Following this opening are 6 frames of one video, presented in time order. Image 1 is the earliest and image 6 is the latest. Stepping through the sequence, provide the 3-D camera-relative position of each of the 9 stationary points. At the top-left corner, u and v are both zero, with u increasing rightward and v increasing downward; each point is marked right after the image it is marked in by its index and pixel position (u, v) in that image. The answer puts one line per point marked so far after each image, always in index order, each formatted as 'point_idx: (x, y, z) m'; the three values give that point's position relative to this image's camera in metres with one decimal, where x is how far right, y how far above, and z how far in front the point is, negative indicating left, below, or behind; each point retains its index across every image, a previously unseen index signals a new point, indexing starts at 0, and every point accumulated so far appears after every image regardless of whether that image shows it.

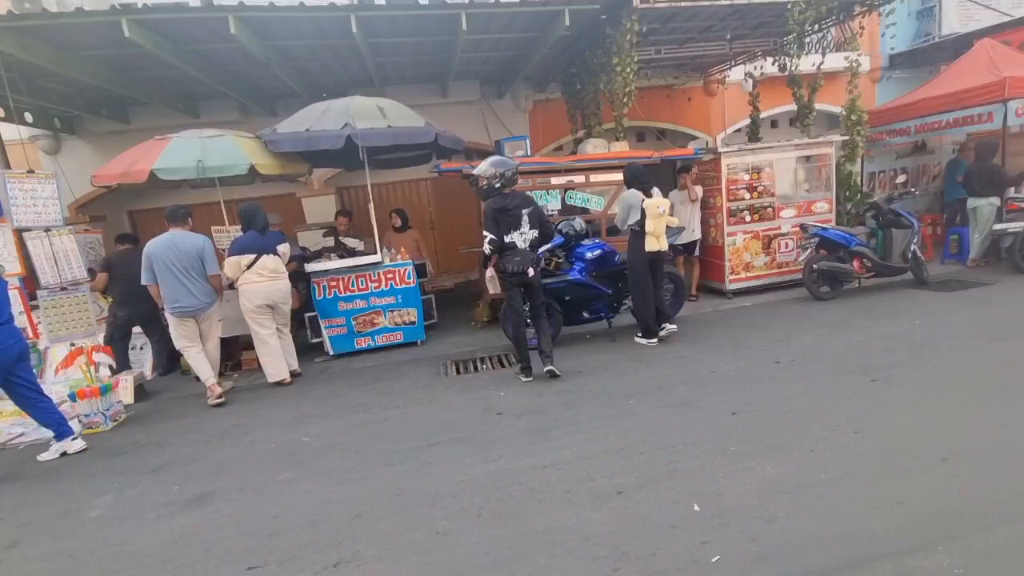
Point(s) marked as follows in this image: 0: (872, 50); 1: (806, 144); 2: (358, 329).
0: (+9.7, +6.4, +13.4) m
1: (+4.5, +2.2, +7.7) m
2: (-2.0, -0.5, +6.6) m
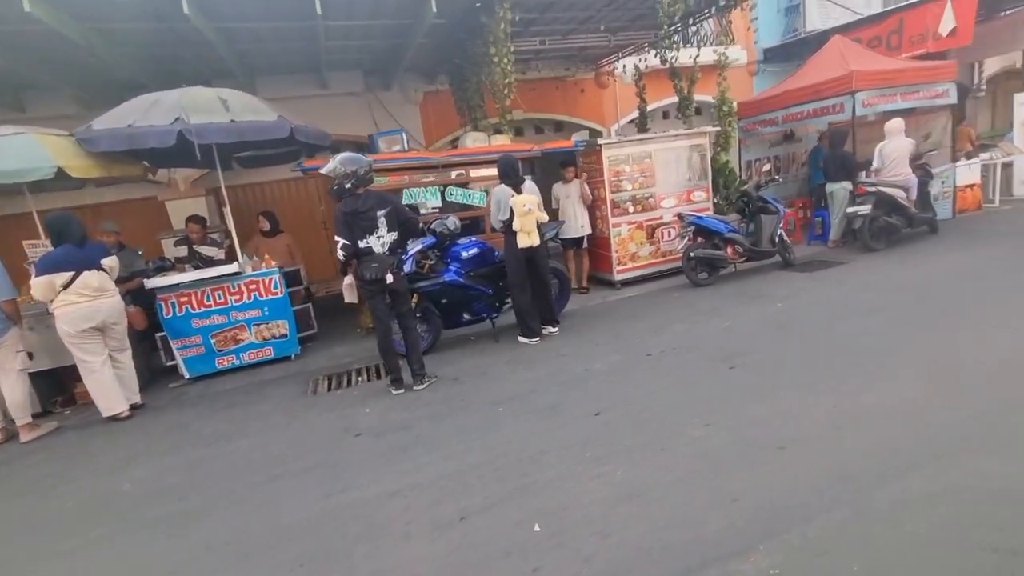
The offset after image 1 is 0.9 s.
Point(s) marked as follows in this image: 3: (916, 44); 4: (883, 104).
0: (+6.7, +6.9, +14.2) m
1: (+2.6, +2.4, +7.9) m
2: (-3.5, -0.7, +6.0) m
3: (+9.1, +5.5, +11.2) m
4: (+6.5, +3.2, +8.7) m
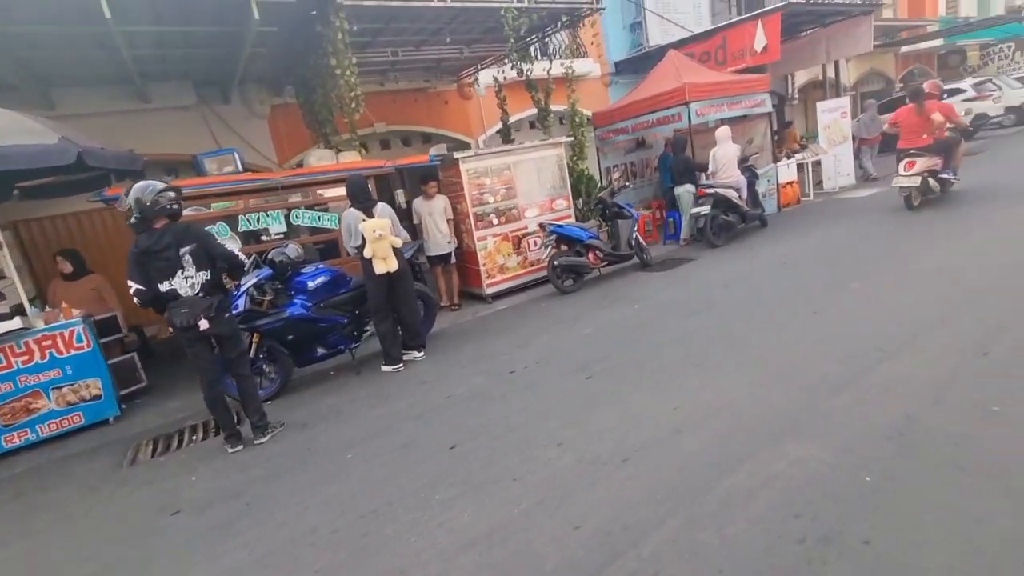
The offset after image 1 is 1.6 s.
0: (+2.7, +7.0, +15.1) m
1: (+0.4, +2.3, +8.0) m
2: (-4.9, -1.3, +4.8) m
3: (+5.7, +5.8, +12.6) m
4: (+3.9, +3.4, +9.7) m
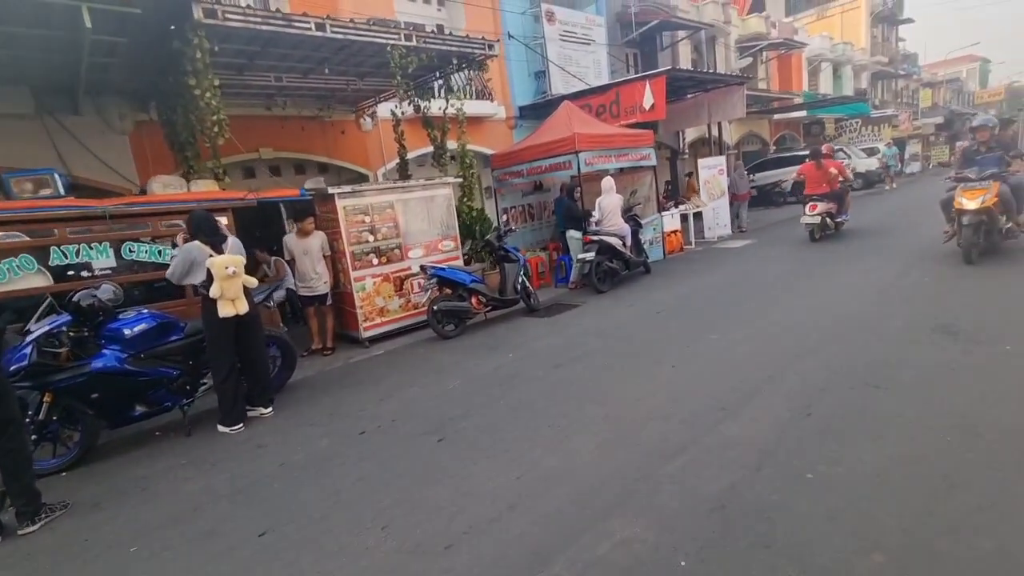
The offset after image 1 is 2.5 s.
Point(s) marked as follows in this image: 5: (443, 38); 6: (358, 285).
0: (-0.2, +5.8, +15.4) m
1: (-1.4, +1.6, +7.8) m
2: (-6.2, -1.6, +3.6) m
3: (+3.2, +4.7, +13.4) m
4: (+1.8, +2.5, +10.1) m
5: (-1.1, +4.0, +8.0) m
6: (-2.2, +0.1, +7.2) m
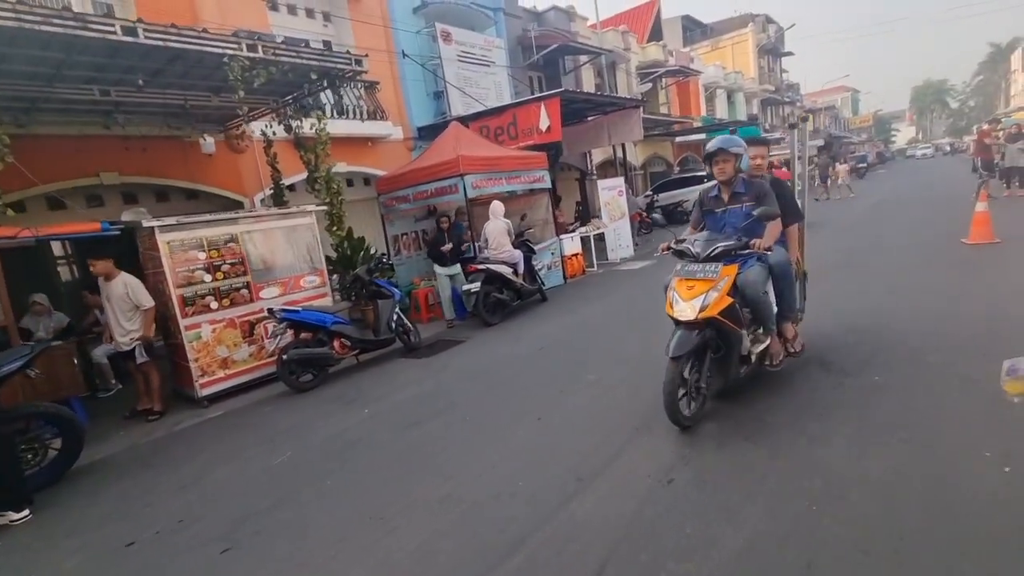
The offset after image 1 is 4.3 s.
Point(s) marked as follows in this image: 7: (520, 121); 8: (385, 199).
0: (-3.3, +4.9, +14.7) m
1: (-3.2, +1.0, +6.8) m
2: (-7.3, -2.2, +1.9) m
3: (+0.4, +4.0, +13.1) m
4: (-0.4, +1.9, +9.5) m
5: (-3.1, +3.4, +7.2) m
6: (-3.9, -0.5, +6.0) m
7: (+0.2, +4.4, +13.2) m
8: (-2.6, +1.9, +10.4) m
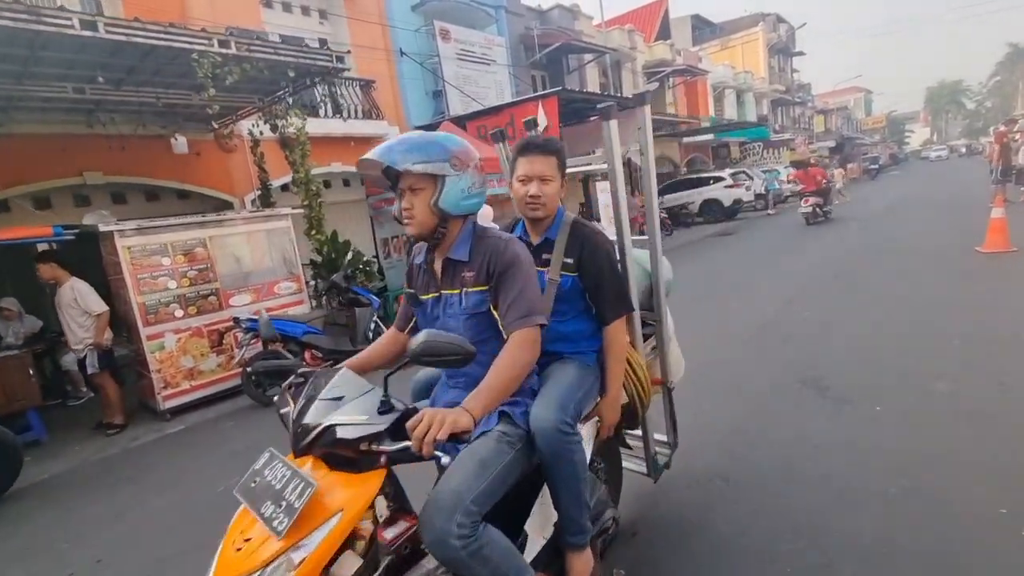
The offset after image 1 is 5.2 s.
0: (-3.3, +4.8, +14.4) m
1: (-3.4, +0.9, +6.5) m
2: (-7.6, -2.3, +1.6) m
3: (+0.3, +3.9, +12.7) m
4: (-0.6, +1.8, +9.2) m
5: (-3.3, +3.3, +6.9) m
6: (-4.1, -0.6, +5.7) m
7: (+0.1, +4.3, +12.8) m
8: (-2.8, +1.8, +10.1) m
